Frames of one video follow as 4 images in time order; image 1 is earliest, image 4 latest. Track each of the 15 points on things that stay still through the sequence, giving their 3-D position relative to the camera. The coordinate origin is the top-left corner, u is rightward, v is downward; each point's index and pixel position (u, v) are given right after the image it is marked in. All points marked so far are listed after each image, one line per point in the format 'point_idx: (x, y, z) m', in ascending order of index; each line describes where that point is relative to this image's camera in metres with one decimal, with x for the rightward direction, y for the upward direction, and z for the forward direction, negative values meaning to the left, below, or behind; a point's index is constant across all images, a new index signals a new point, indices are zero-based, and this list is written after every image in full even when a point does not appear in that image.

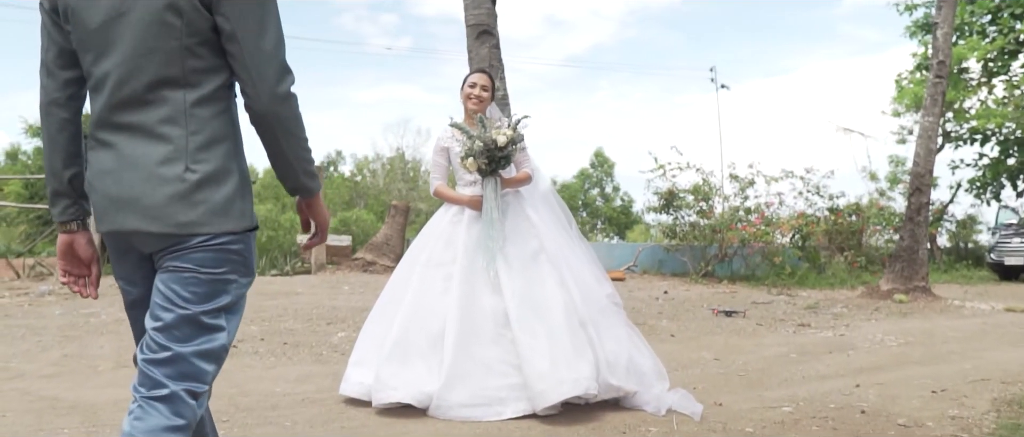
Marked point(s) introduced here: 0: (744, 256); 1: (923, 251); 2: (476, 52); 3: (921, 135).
0: (+4.0, -0.6, +16.3) m
1: (+5.2, -0.4, +12.0) m
2: (-0.3, +1.5, +8.3) m
3: (+5.1, +1.1, +11.9) m
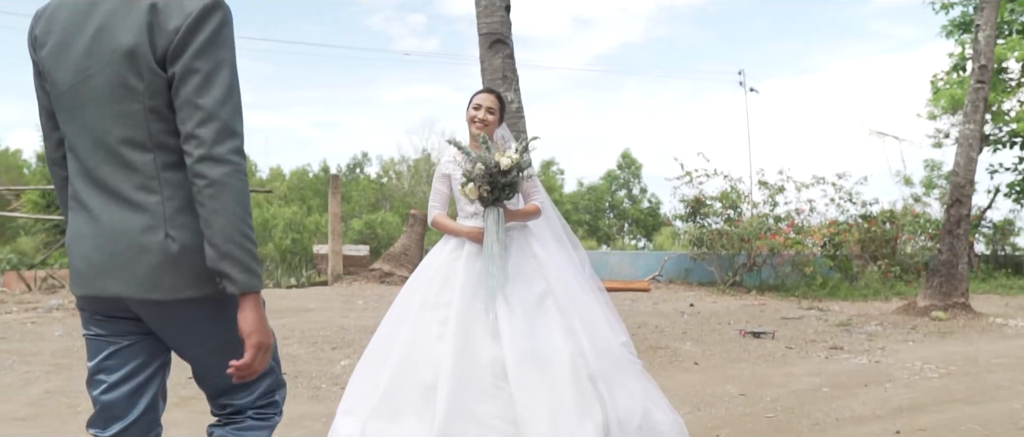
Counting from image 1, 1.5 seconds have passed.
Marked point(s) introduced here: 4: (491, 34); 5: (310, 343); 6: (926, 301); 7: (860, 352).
0: (+4.4, -0.8, +15.7) m
1: (+5.4, -0.6, +11.4) m
2: (-0.2, +1.3, +7.9) m
3: (+5.4, +0.9, +11.3) m
4: (-0.2, +1.6, +7.9) m
5: (-1.7, -1.1, +8.1) m
6: (+5.1, -1.0, +11.5) m
7: (+3.2, -1.2, +8.7) m
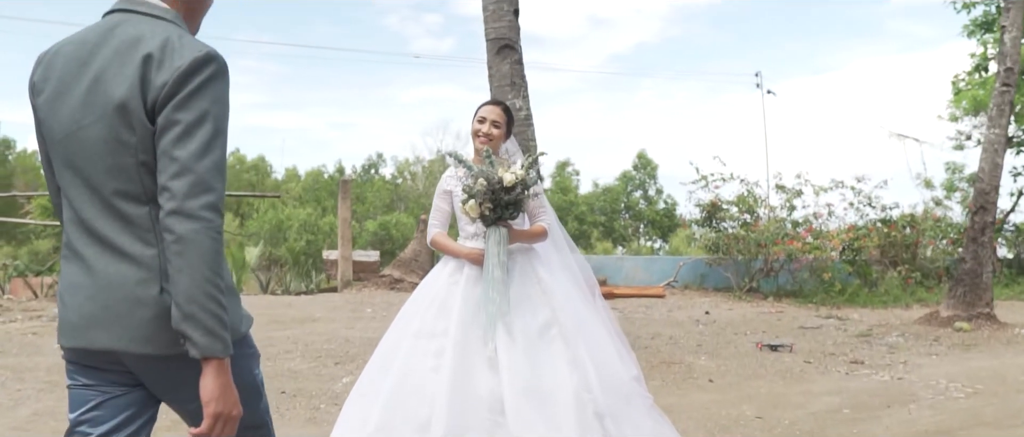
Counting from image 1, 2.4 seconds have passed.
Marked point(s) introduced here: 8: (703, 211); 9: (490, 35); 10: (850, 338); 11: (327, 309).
0: (+4.6, -0.9, +15.4) m
1: (+5.6, -0.7, +11.0) m
2: (-0.1, +1.2, +7.6) m
3: (+5.5, +0.8, +10.9) m
4: (-0.1, +1.5, +7.7) m
5: (-1.7, -1.2, +7.9) m
6: (+5.2, -1.1, +11.2) m
7: (+3.3, -1.3, +8.4) m
8: (+3.2, +0.1, +15.7) m
9: (-0.2, +1.5, +7.7) m
10: (+3.8, -1.3, +10.6) m
11: (-2.3, -1.1, +11.6) m
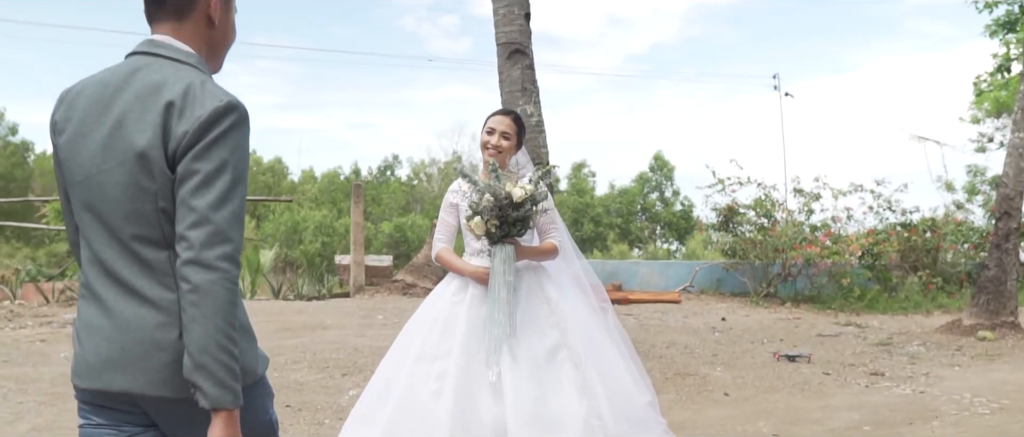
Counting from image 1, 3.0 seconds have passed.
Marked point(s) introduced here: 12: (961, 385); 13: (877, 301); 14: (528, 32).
0: (+4.8, -1.0, +15.1) m
1: (+5.7, -0.7, +10.8) m
2: (0.0, +1.1, +7.5) m
3: (+5.6, +0.7, +10.7) m
4: (0.0, +1.4, +7.5) m
5: (-1.6, -1.2, +7.7) m
6: (+5.3, -1.2, +10.9) m
7: (+3.4, -1.4, +8.2) m
8: (+3.4, 0.0, +15.5) m
9: (-0.1, +1.4, +7.5) m
10: (+3.9, -1.4, +10.3) m
11: (-2.1, -1.2, +11.5) m
12: (+3.7, -1.4, +7.8) m
13: (+5.7, -1.3, +14.7) m
14: (+0.1, +1.5, +7.6) m
